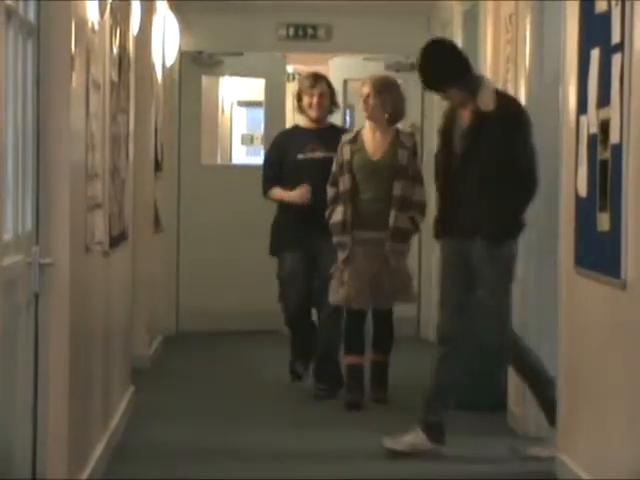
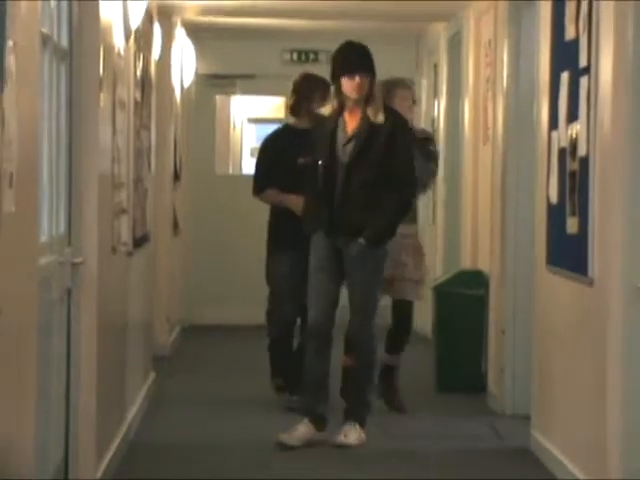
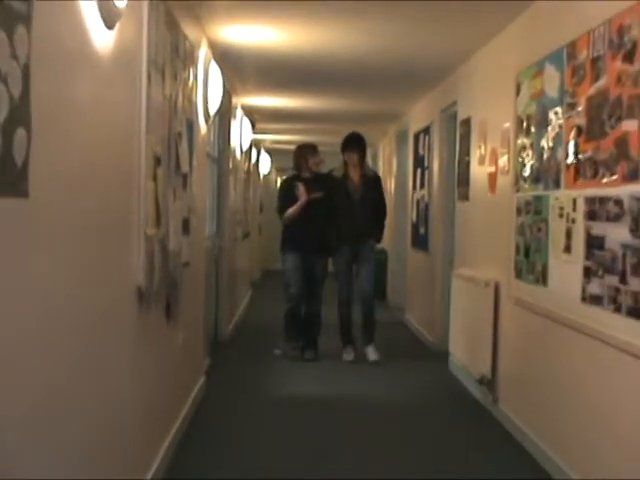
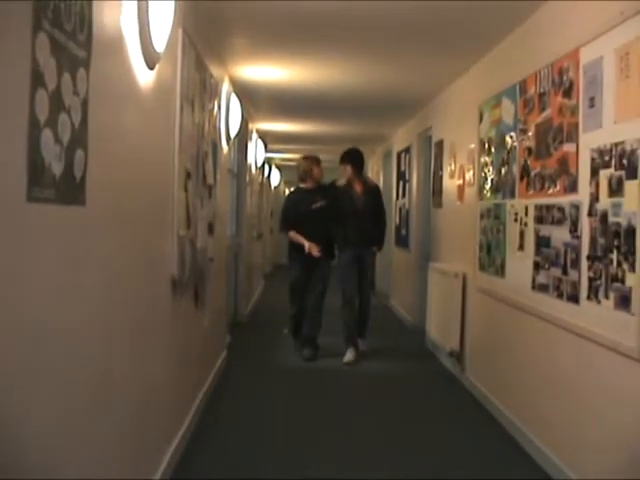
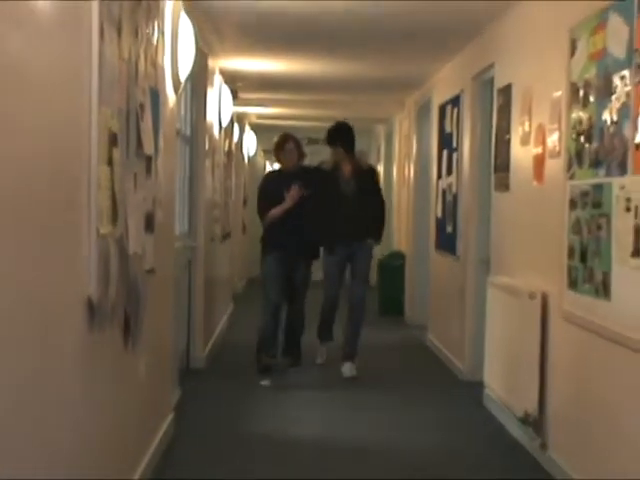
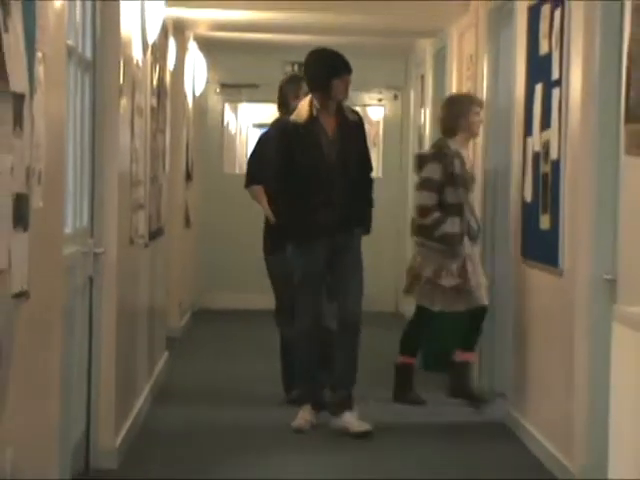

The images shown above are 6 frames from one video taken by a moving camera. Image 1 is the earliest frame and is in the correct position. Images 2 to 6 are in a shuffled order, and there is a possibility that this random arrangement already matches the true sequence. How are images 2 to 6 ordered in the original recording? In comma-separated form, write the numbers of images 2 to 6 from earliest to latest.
2, 6, 5, 3, 4
